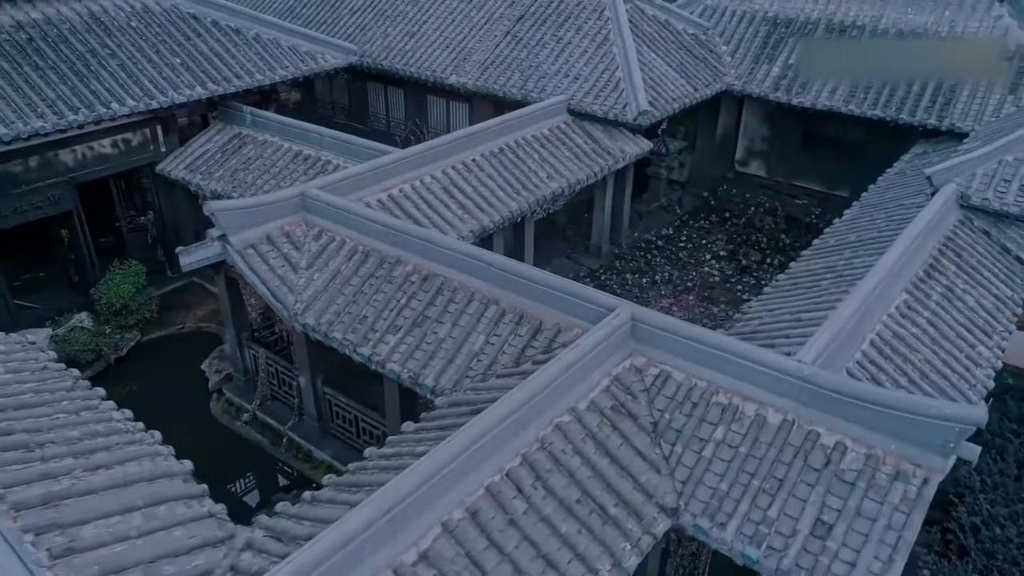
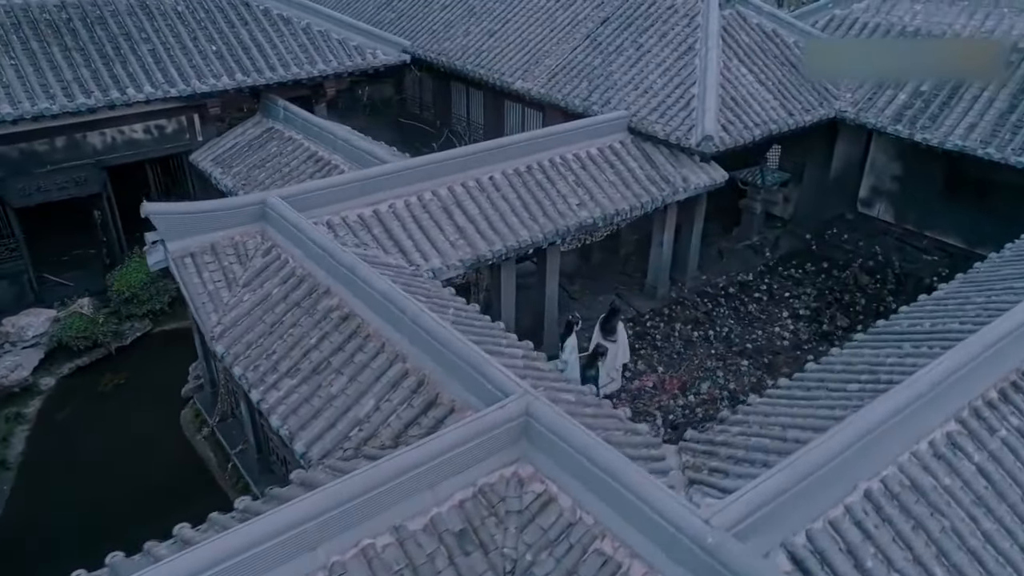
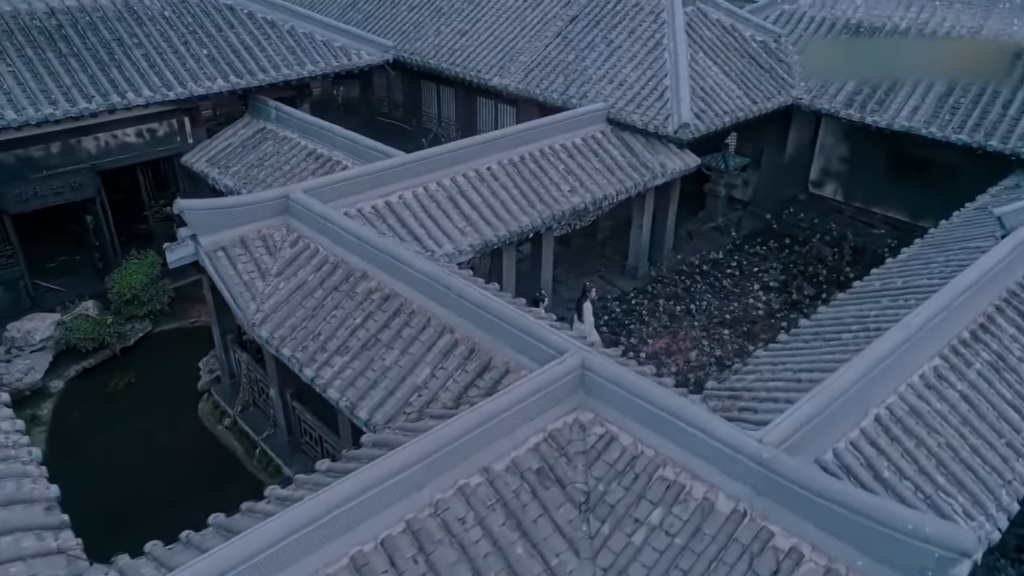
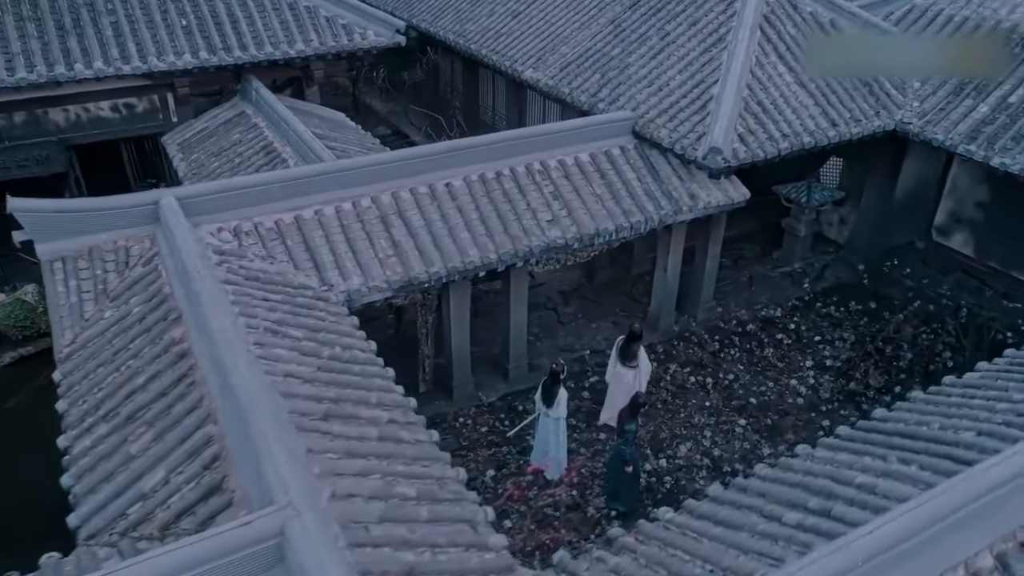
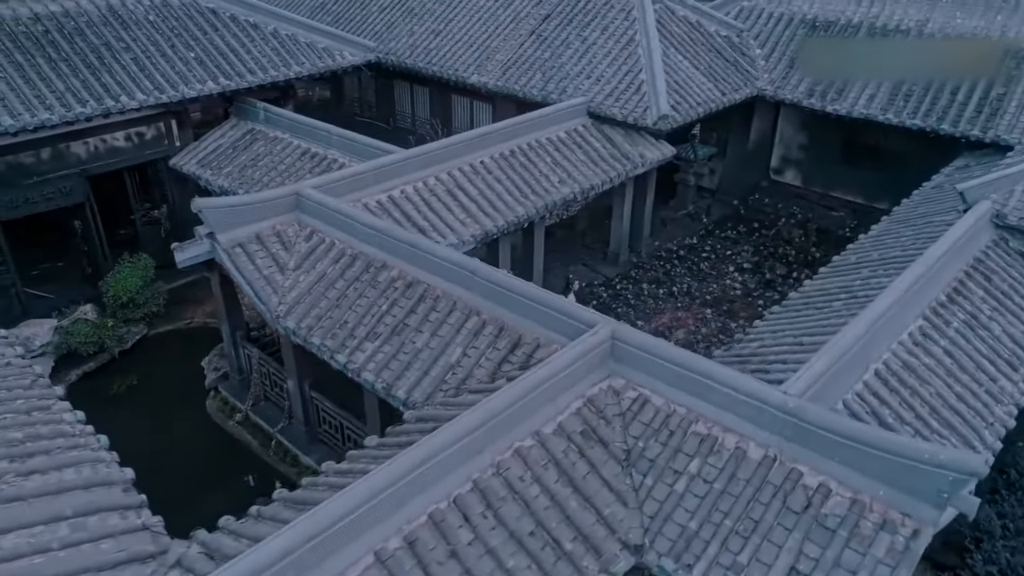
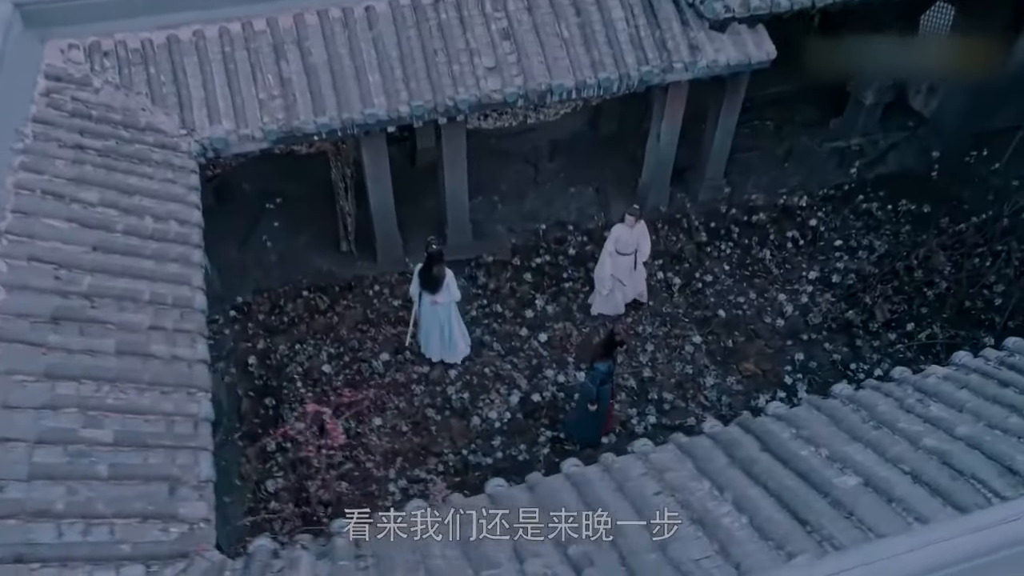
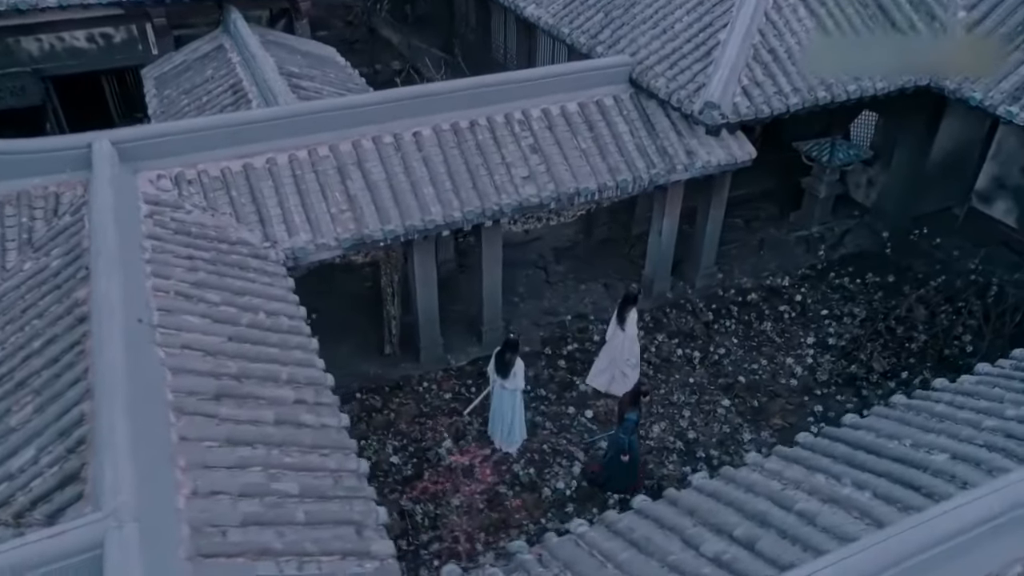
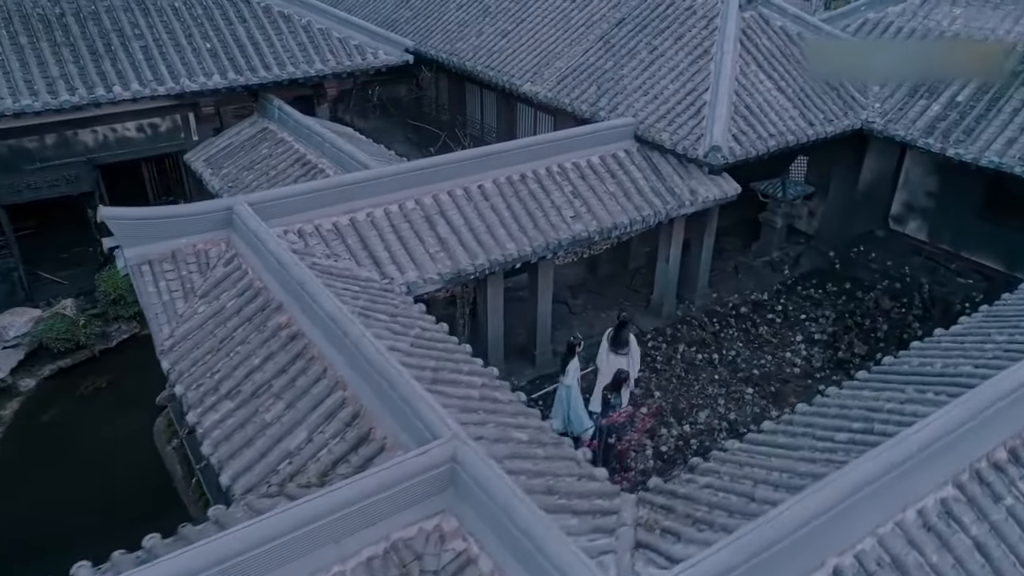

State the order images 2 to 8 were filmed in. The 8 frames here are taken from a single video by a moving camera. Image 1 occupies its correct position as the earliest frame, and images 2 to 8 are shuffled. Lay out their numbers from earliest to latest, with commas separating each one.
5, 3, 2, 8, 4, 7, 6
